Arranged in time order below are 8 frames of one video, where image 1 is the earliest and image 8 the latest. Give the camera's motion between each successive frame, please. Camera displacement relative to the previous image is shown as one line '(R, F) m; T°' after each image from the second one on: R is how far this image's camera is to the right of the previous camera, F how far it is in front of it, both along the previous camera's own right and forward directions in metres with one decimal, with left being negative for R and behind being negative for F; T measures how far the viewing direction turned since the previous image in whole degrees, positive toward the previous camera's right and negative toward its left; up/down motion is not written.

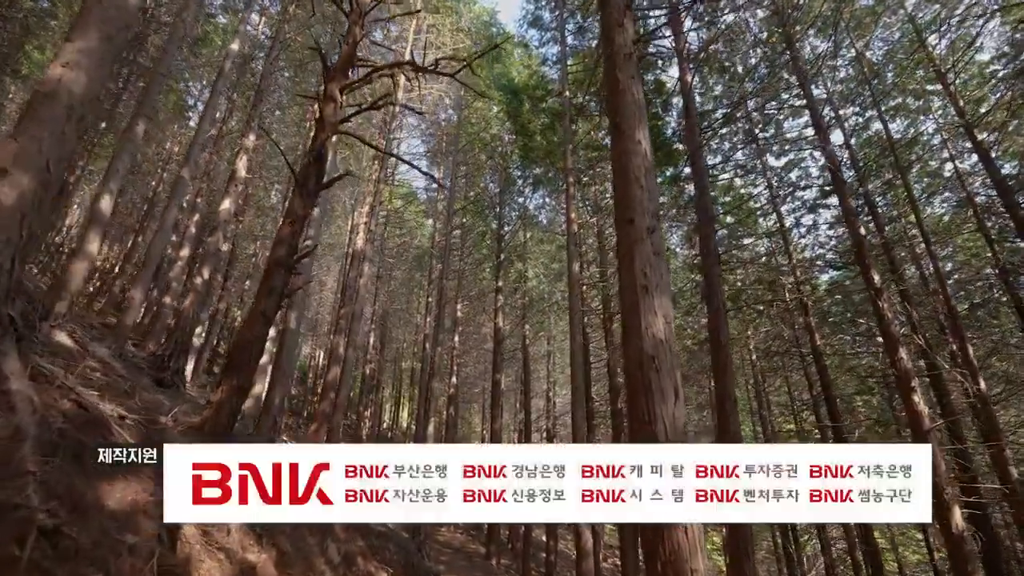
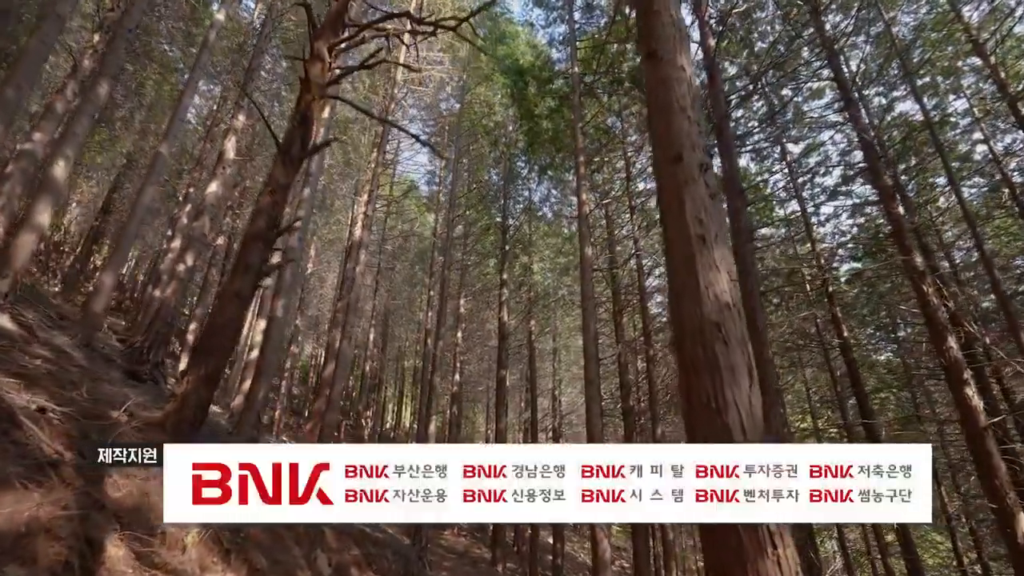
(0.0, +0.6) m; 0°
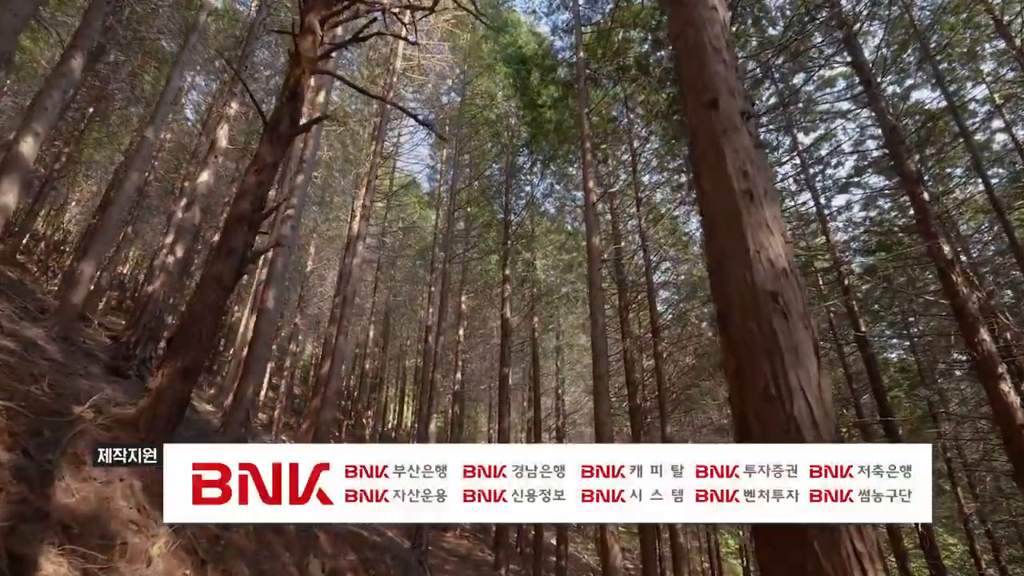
(0.0, +0.3) m; 0°
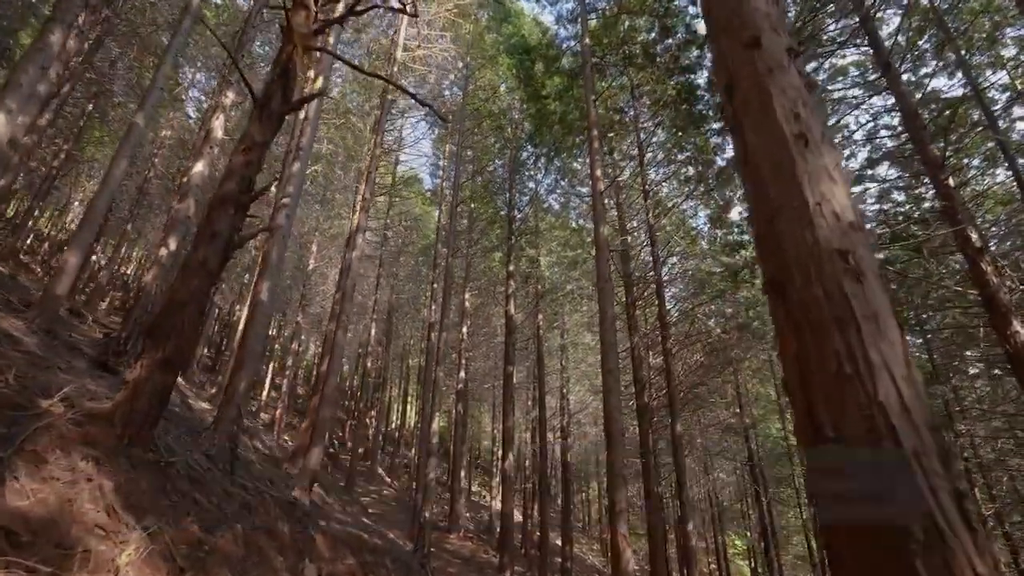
(0.0, +0.3) m; 0°
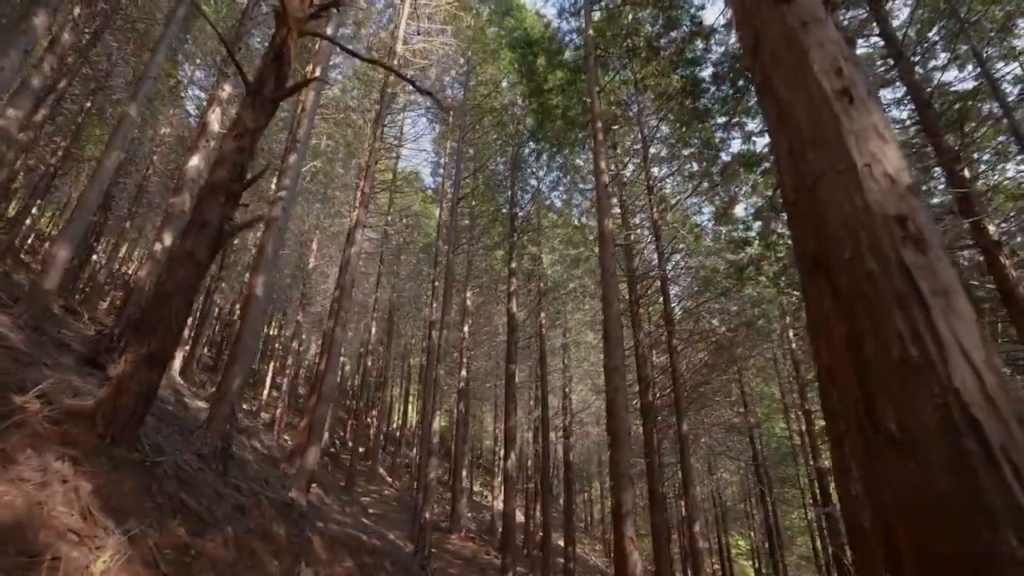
(0.0, +0.2) m; 0°
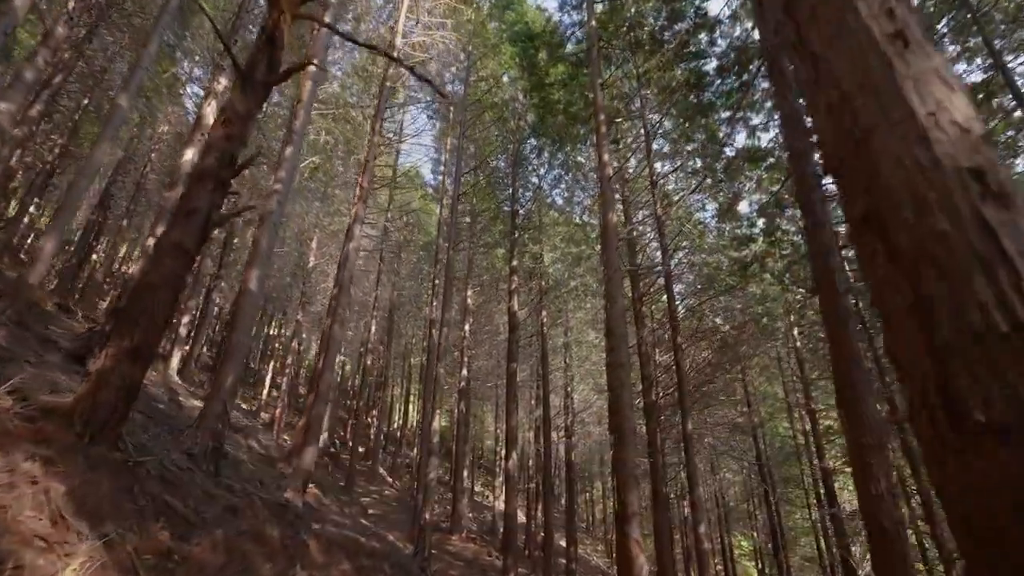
(0.0, +0.2) m; 0°
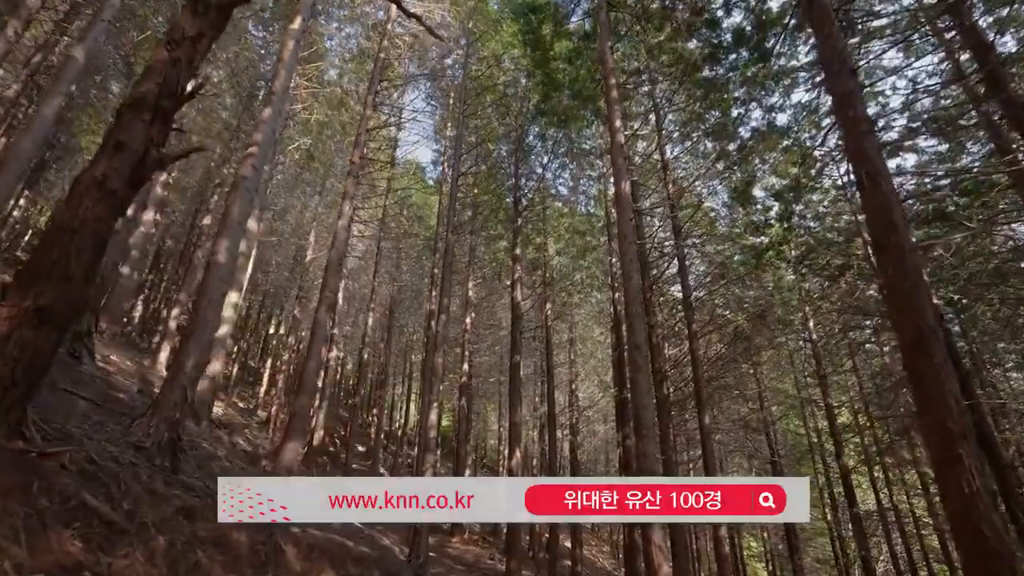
(0.0, +0.6) m; 0°
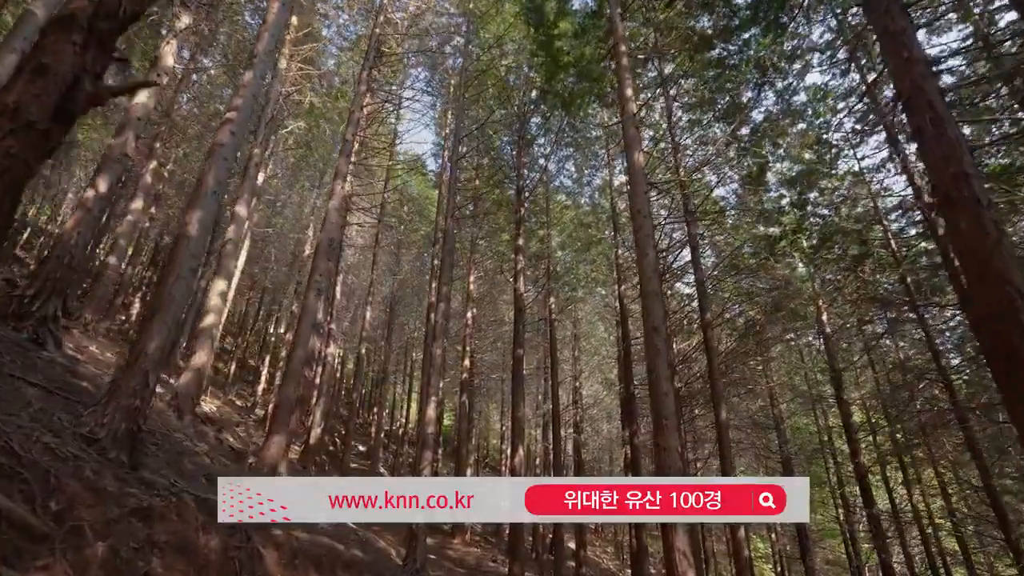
(0.0, +0.4) m; 0°
